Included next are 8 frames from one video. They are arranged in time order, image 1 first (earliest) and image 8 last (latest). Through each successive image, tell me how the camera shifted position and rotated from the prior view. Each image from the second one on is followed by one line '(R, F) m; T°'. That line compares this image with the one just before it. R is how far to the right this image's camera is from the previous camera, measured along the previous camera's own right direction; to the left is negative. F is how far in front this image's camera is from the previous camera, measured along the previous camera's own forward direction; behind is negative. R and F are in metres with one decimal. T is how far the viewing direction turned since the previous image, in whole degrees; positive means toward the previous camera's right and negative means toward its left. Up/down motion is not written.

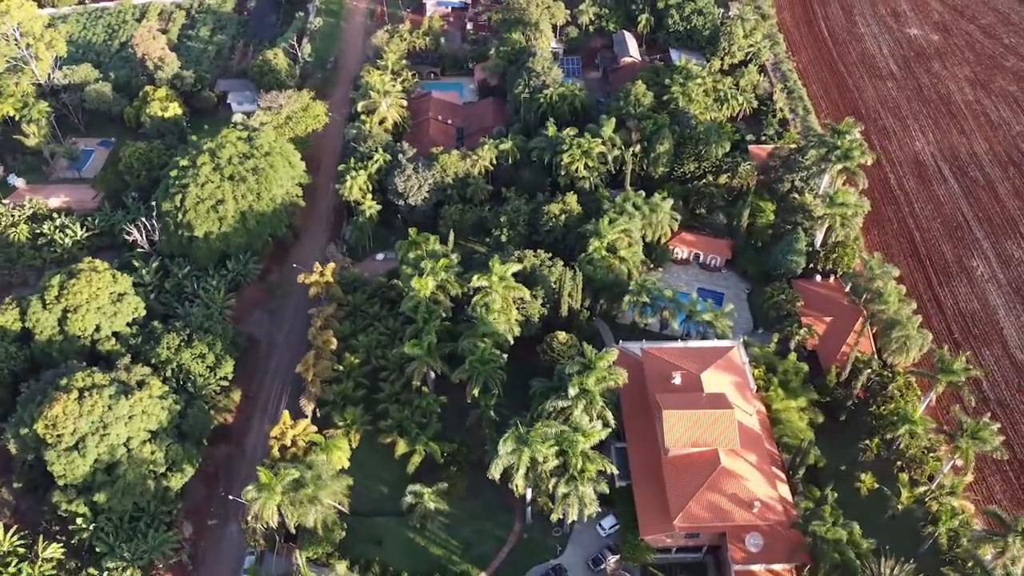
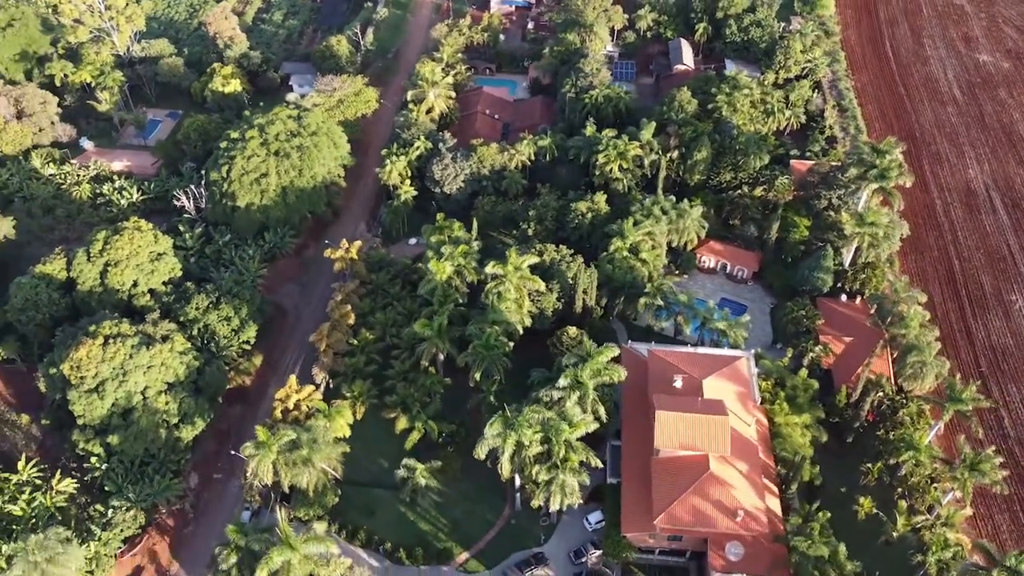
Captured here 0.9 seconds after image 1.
(+3.2, -0.4) m; -5°
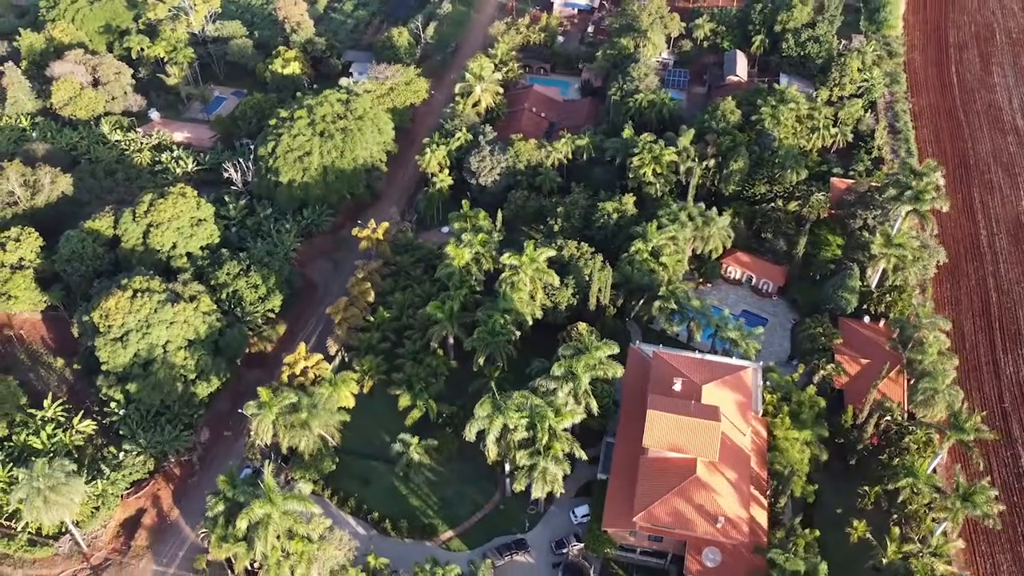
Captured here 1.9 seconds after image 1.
(+3.2, -0.4) m; -5°
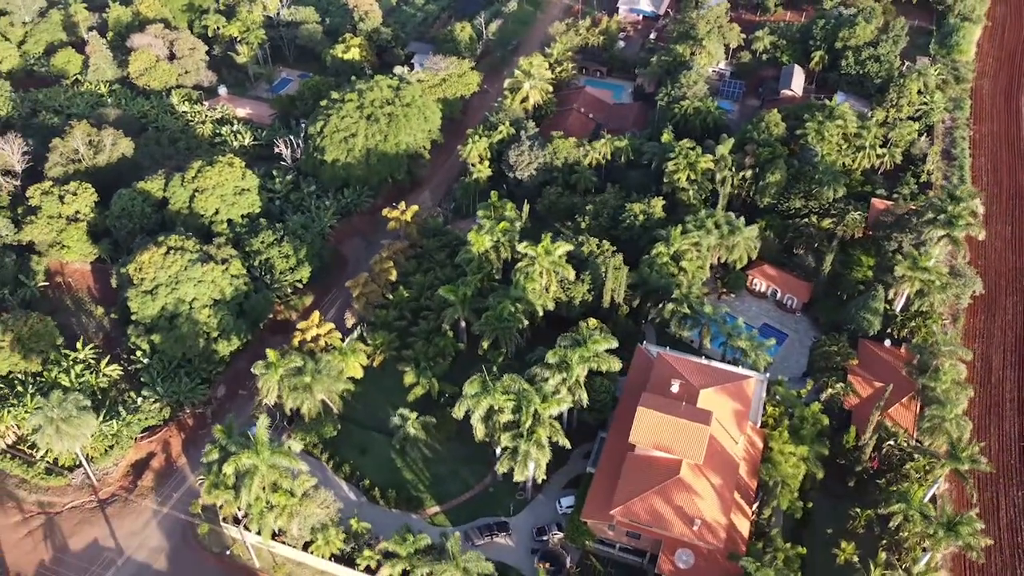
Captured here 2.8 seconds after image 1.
(+3.5, -0.5) m; -5°
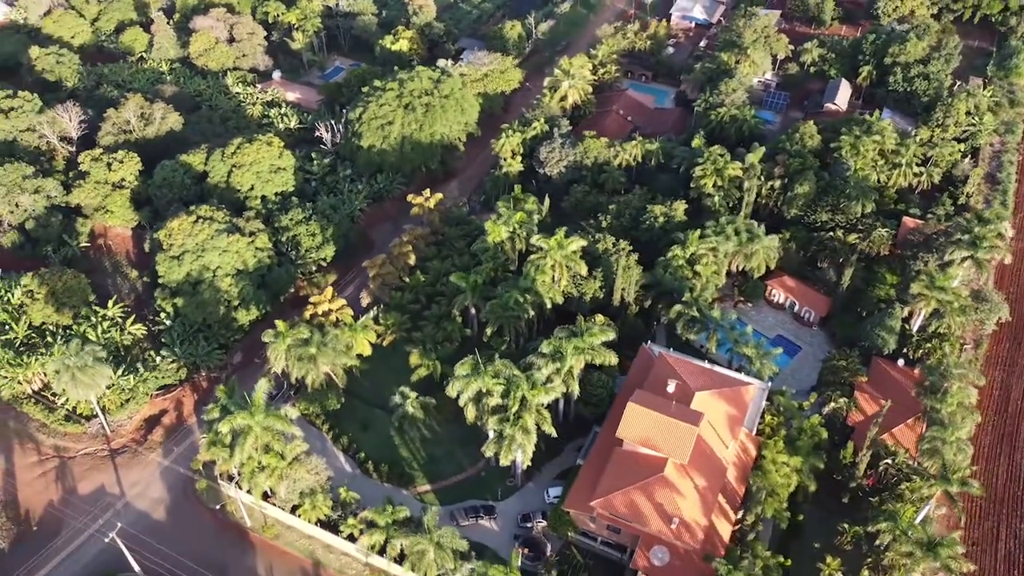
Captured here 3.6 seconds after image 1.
(+3.0, -0.5) m; -4°
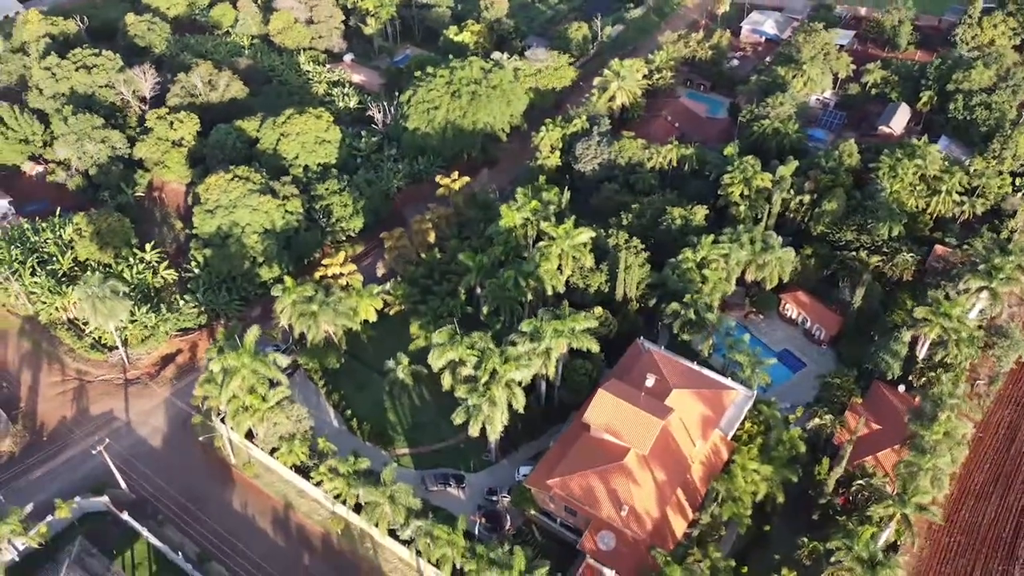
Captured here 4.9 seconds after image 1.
(+5.3, -0.9) m; -6°
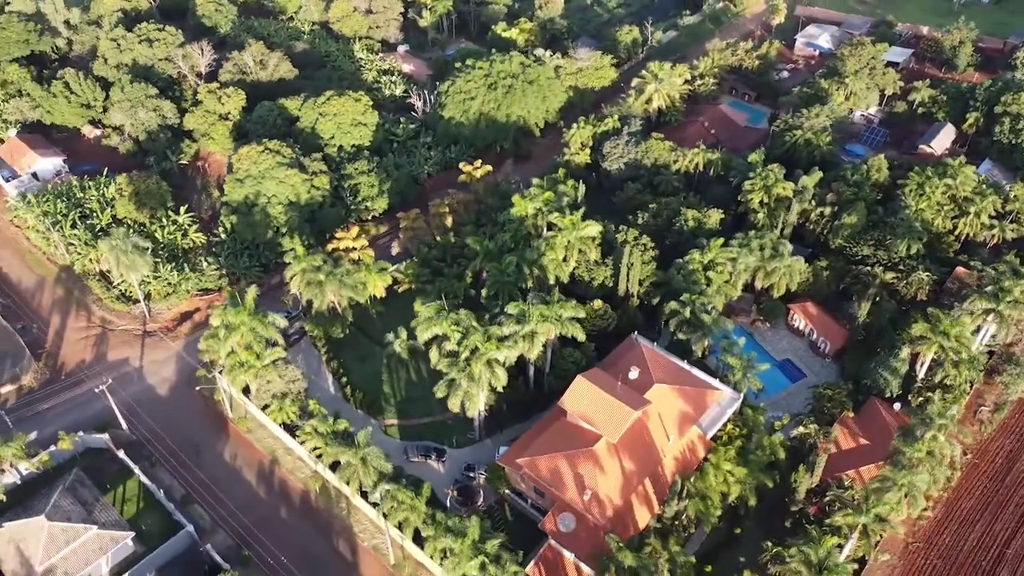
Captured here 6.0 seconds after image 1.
(+4.1, -0.8) m; -5°
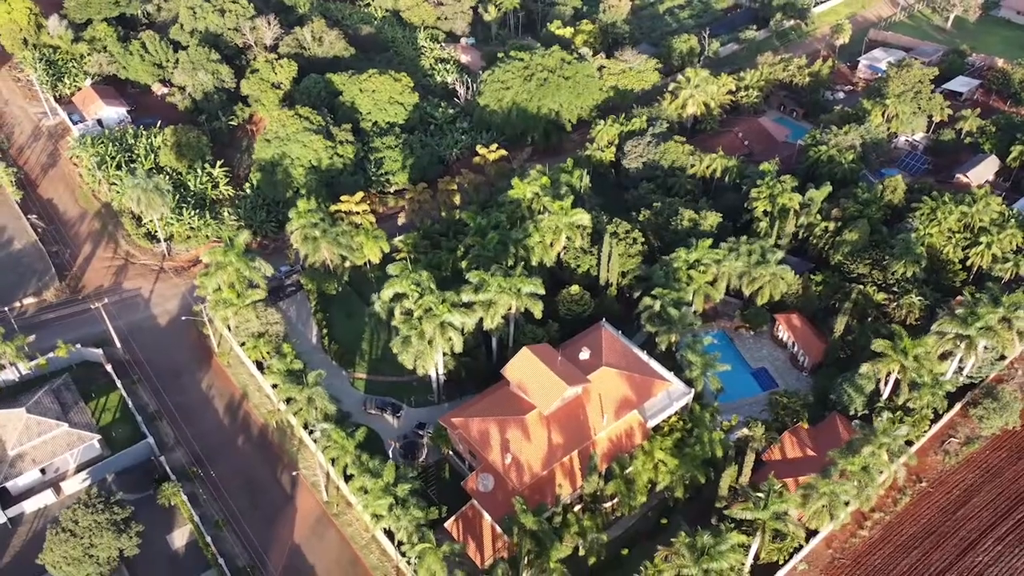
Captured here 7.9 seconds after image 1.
(+7.6, -1.3) m; -6°
